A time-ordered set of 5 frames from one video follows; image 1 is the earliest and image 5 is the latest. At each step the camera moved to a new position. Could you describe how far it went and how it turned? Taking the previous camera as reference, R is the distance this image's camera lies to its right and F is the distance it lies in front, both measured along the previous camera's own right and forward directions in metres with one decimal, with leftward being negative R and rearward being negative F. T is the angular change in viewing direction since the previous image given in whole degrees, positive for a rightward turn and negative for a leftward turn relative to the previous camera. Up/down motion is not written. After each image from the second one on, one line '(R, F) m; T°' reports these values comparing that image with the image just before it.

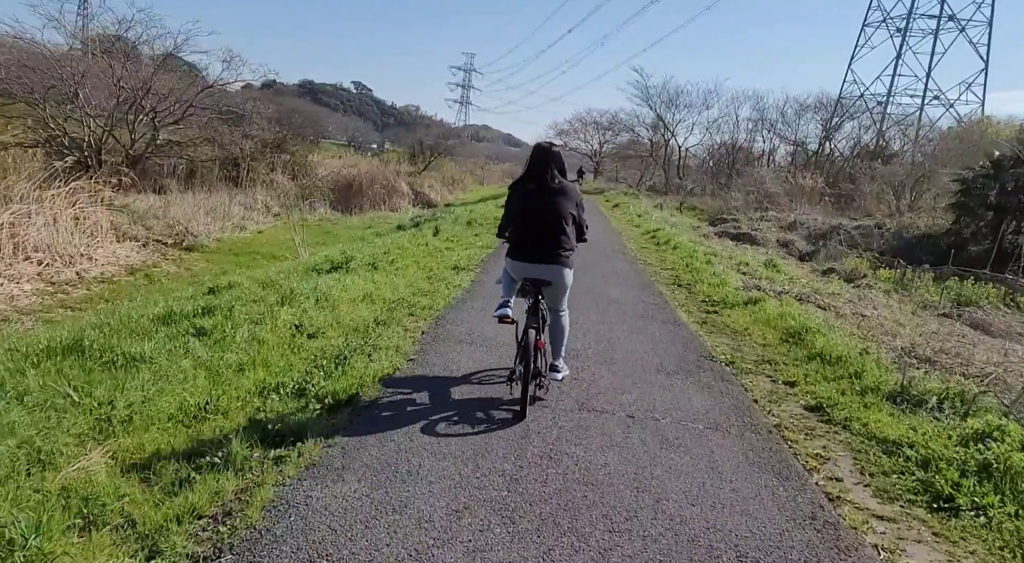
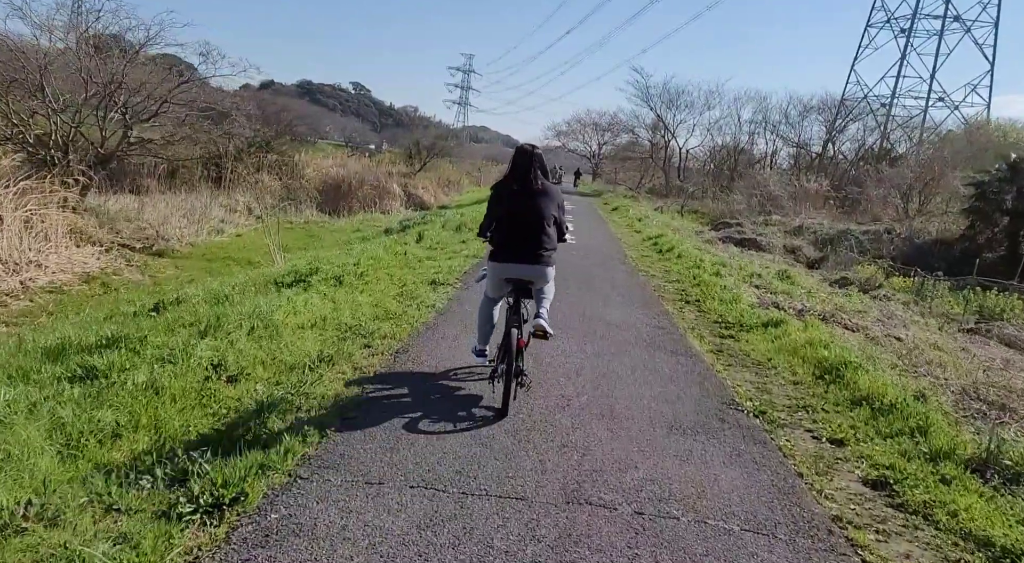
(+0.2, +1.4) m; 0°
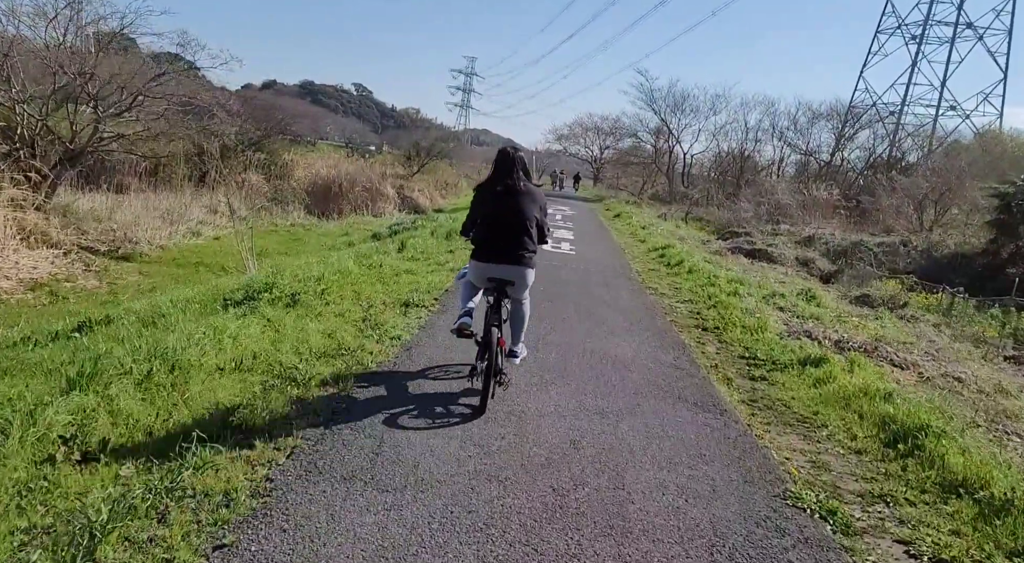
(+0.1, +1.6) m; 0°
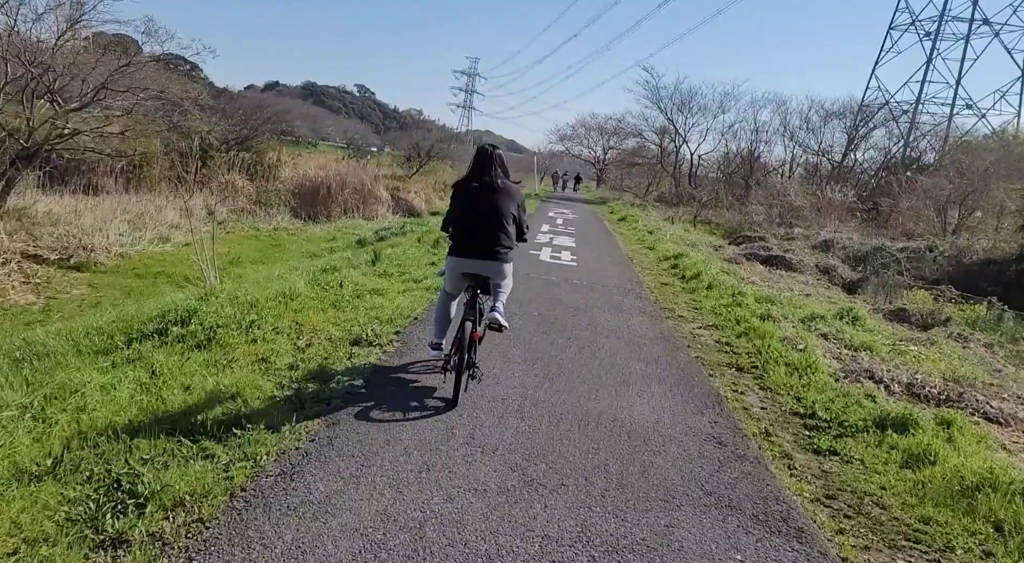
(+0.2, +2.0) m; 0°
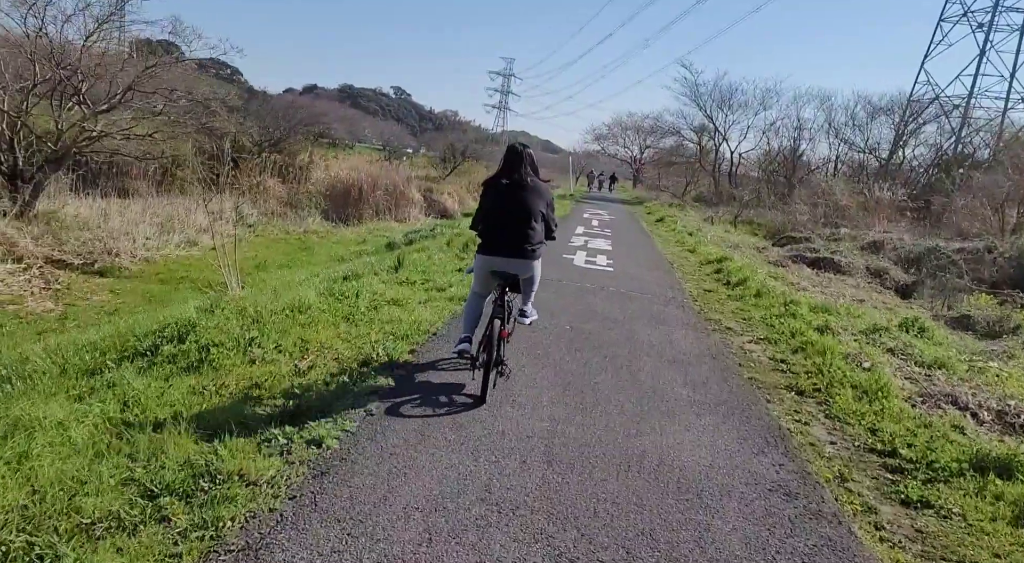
(+0.1, +0.8) m; -3°
